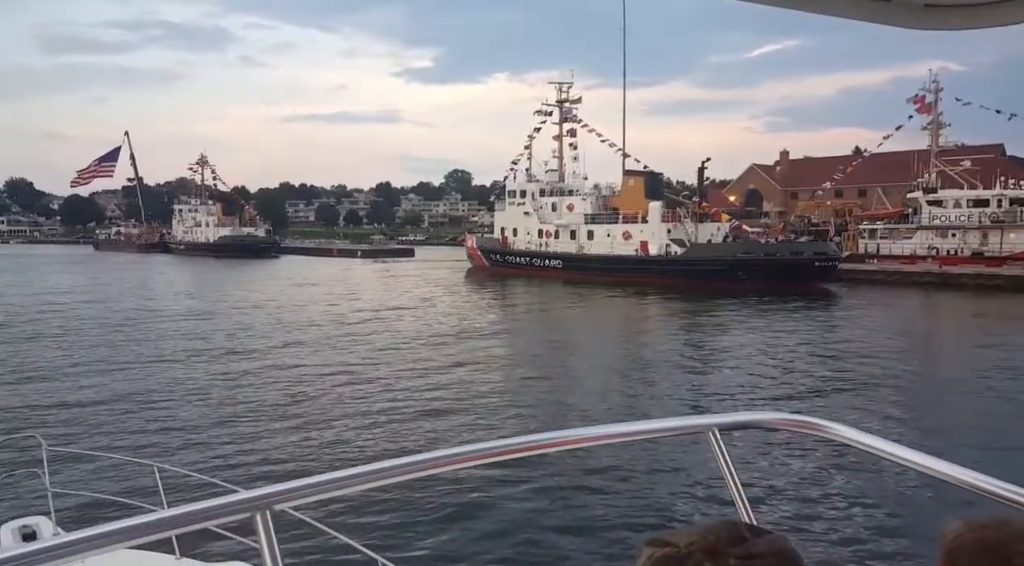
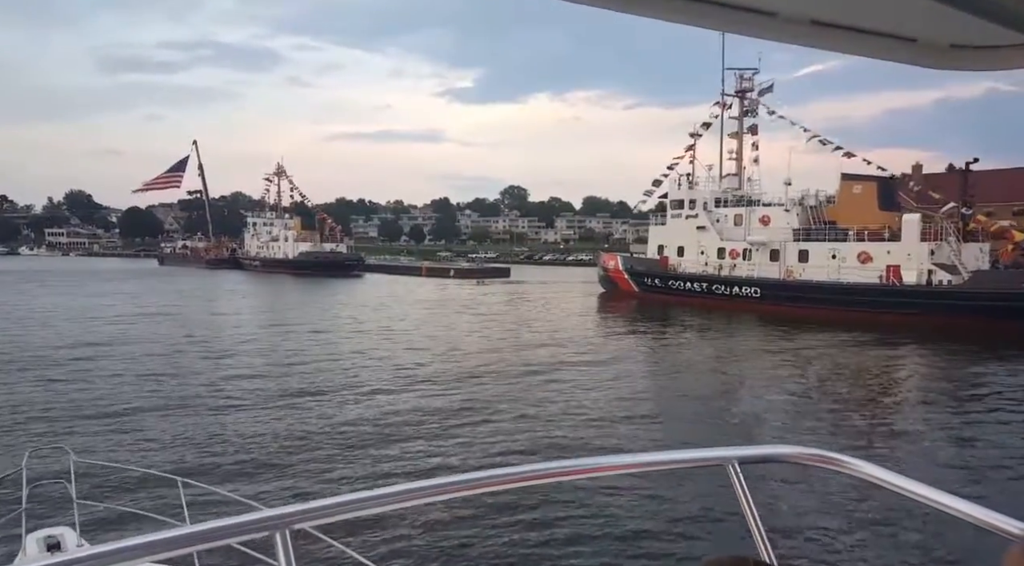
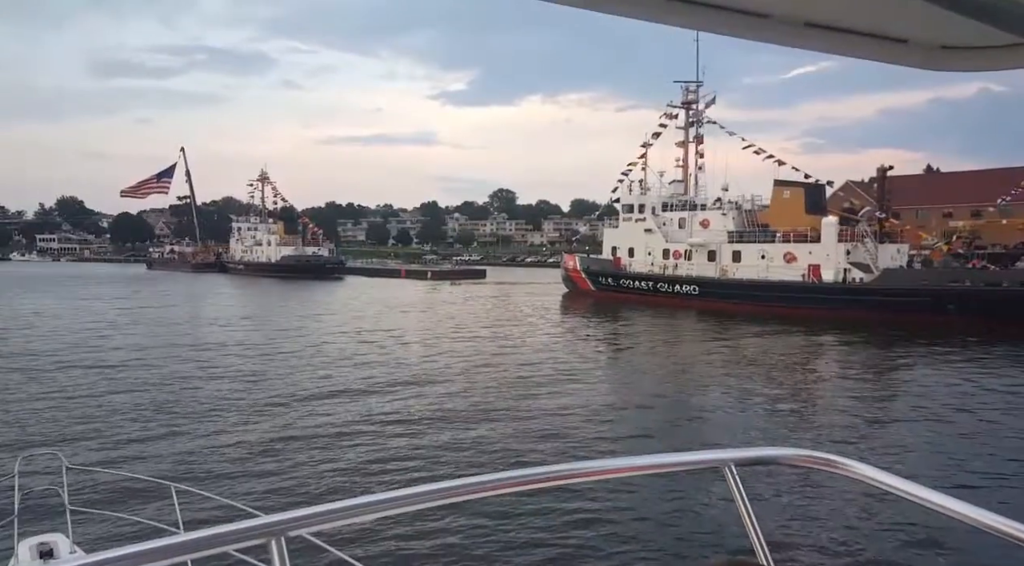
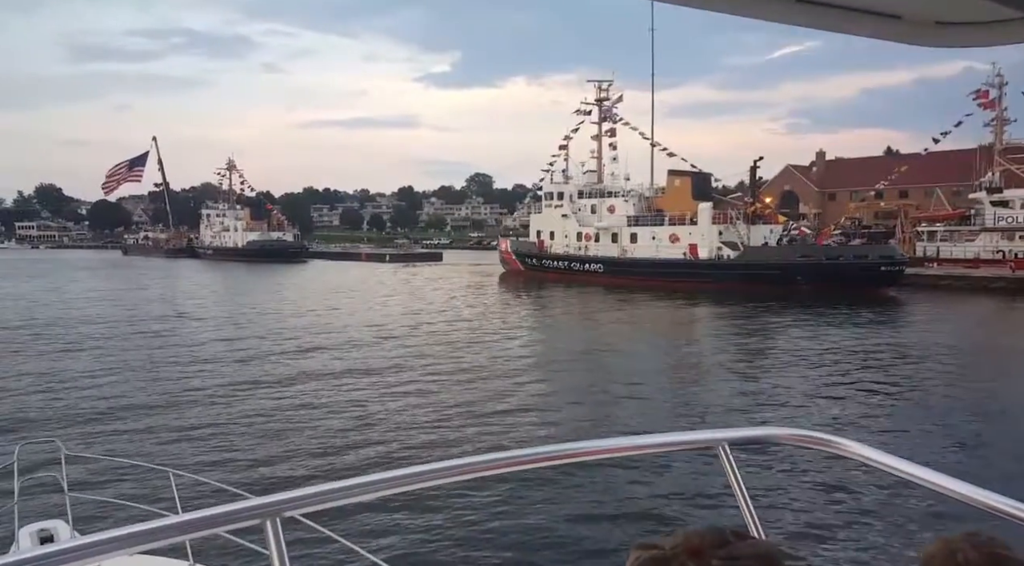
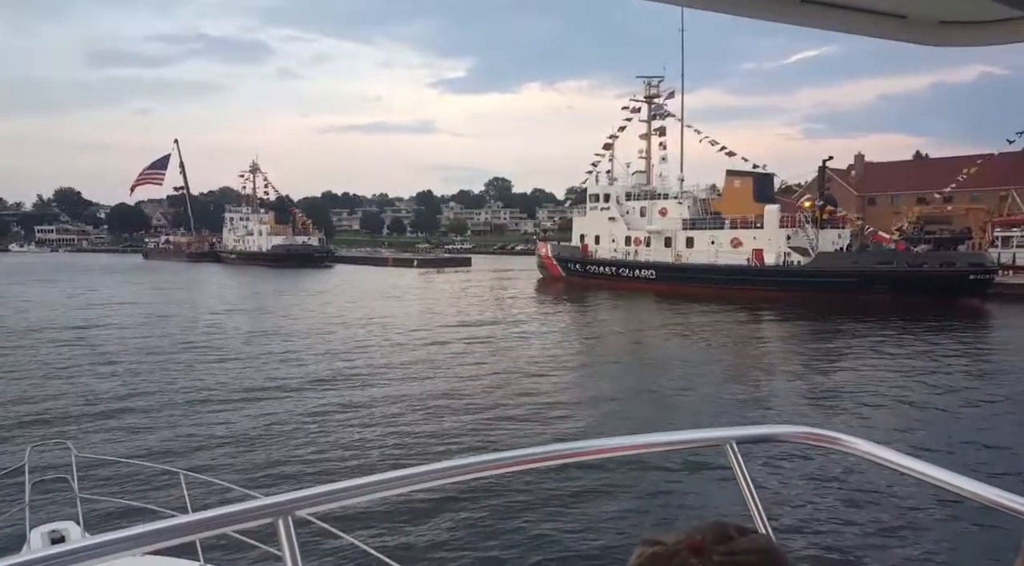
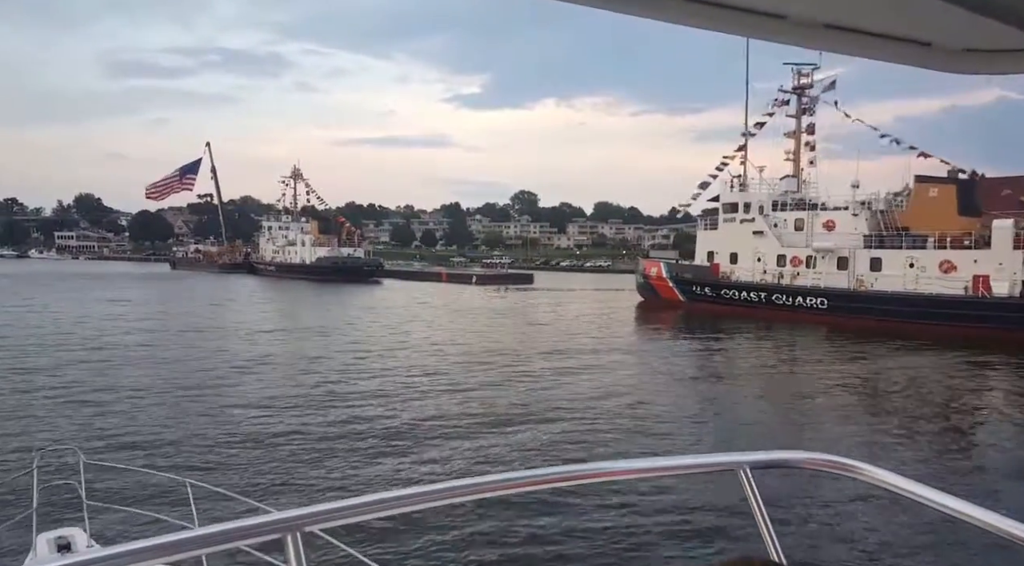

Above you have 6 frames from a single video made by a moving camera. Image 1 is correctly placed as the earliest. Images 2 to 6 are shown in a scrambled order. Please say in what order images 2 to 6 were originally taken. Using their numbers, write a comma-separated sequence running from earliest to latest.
4, 5, 3, 2, 6
